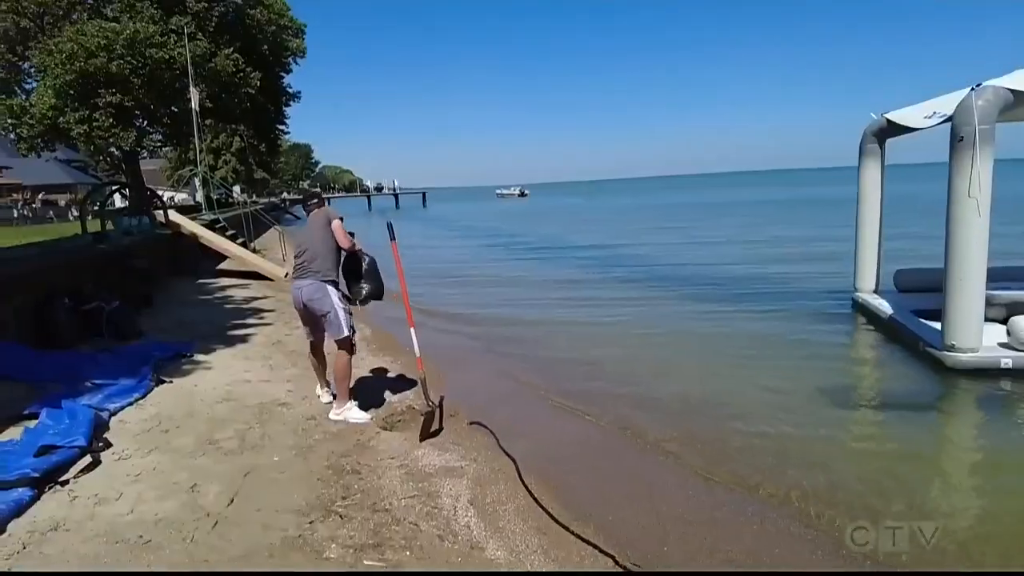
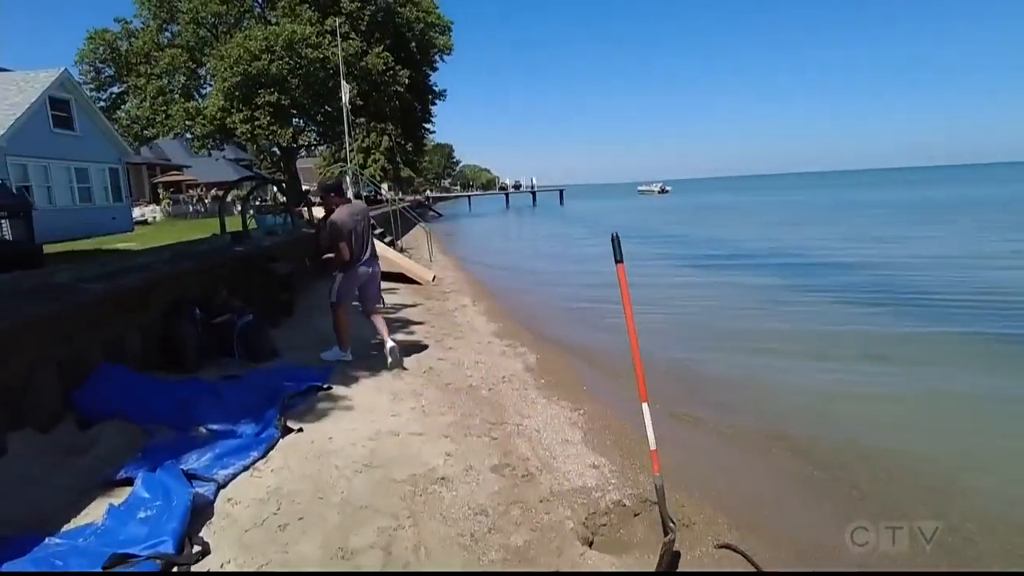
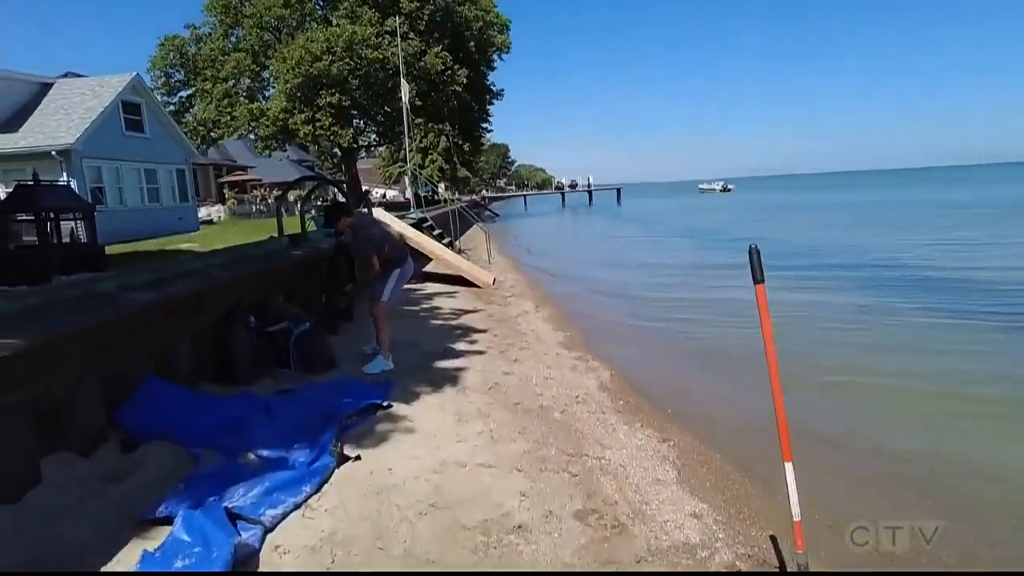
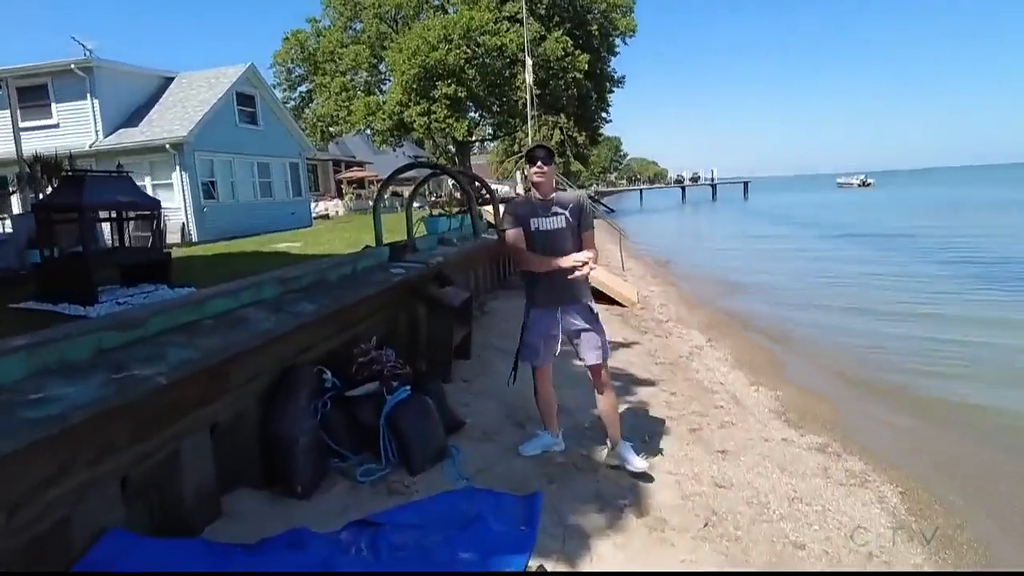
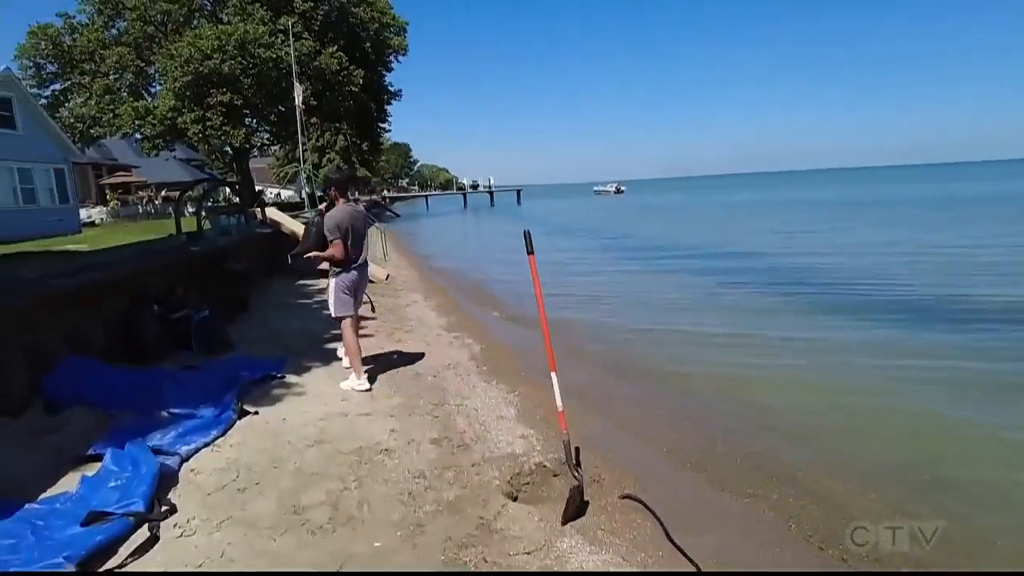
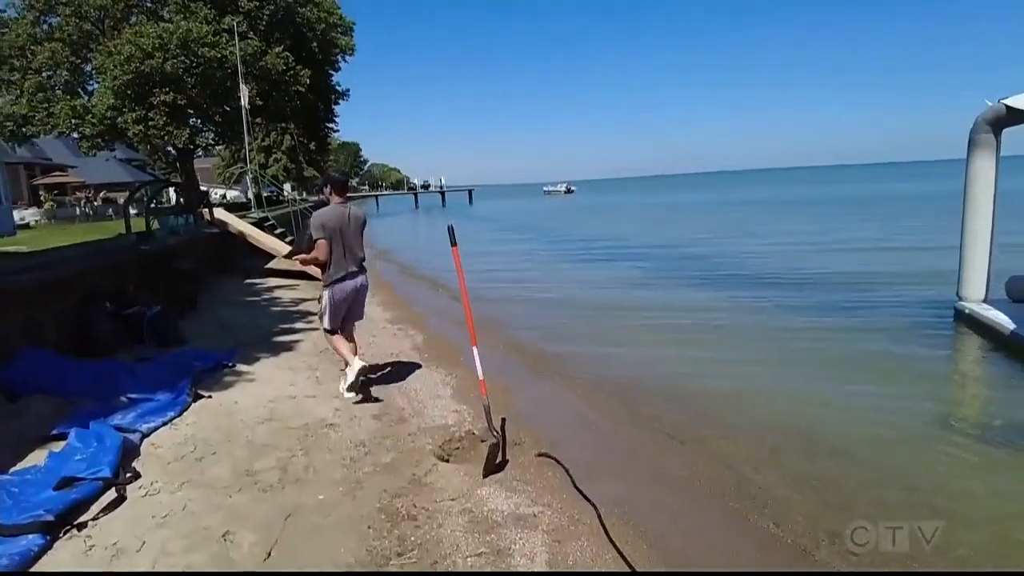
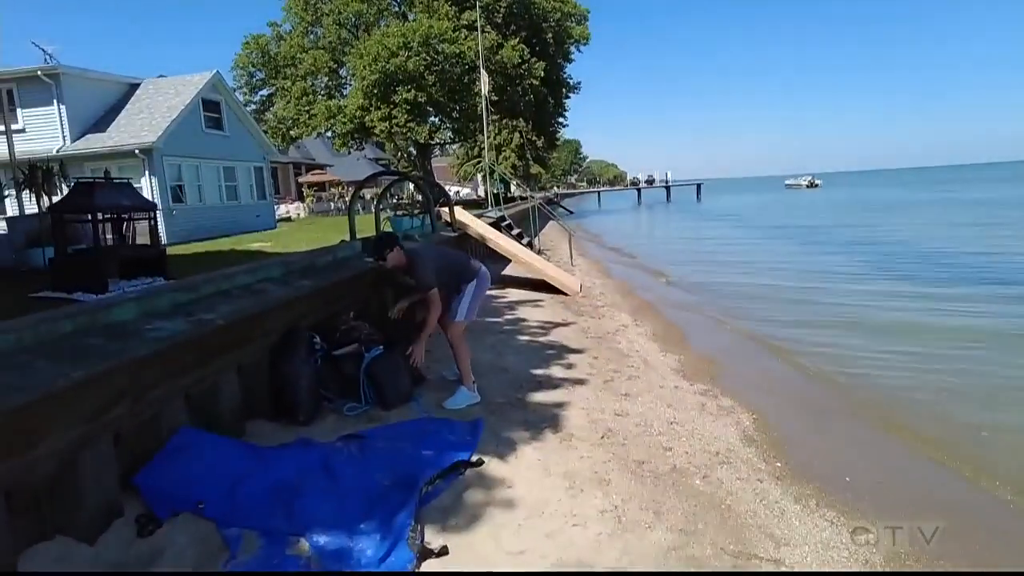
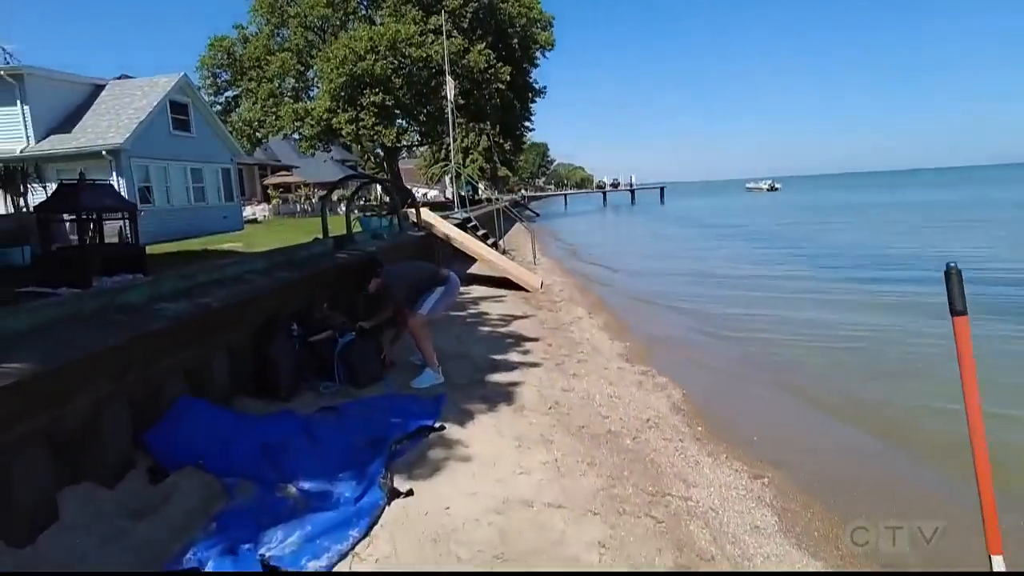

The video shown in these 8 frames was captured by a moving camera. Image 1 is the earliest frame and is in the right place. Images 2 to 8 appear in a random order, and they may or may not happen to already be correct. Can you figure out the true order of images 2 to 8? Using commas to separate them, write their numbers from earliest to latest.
6, 5, 2, 3, 8, 7, 4
